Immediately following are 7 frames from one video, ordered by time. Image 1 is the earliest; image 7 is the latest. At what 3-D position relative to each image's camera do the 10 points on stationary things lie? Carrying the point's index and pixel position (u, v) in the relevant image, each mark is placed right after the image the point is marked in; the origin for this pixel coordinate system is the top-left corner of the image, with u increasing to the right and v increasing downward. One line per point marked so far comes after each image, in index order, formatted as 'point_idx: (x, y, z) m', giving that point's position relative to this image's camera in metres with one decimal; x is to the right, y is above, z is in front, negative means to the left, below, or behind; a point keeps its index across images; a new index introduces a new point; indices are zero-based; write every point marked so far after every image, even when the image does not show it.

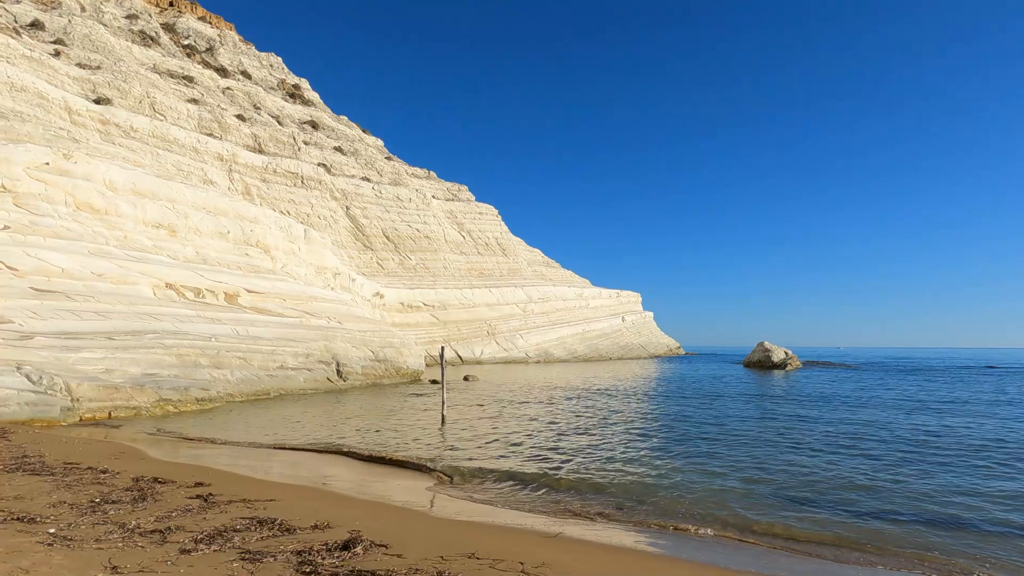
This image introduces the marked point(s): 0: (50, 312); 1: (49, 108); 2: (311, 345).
0: (-10.3, -0.5, +11.5) m
1: (-17.3, +6.7, +19.3) m
2: (-6.7, -1.9, +17.3) m
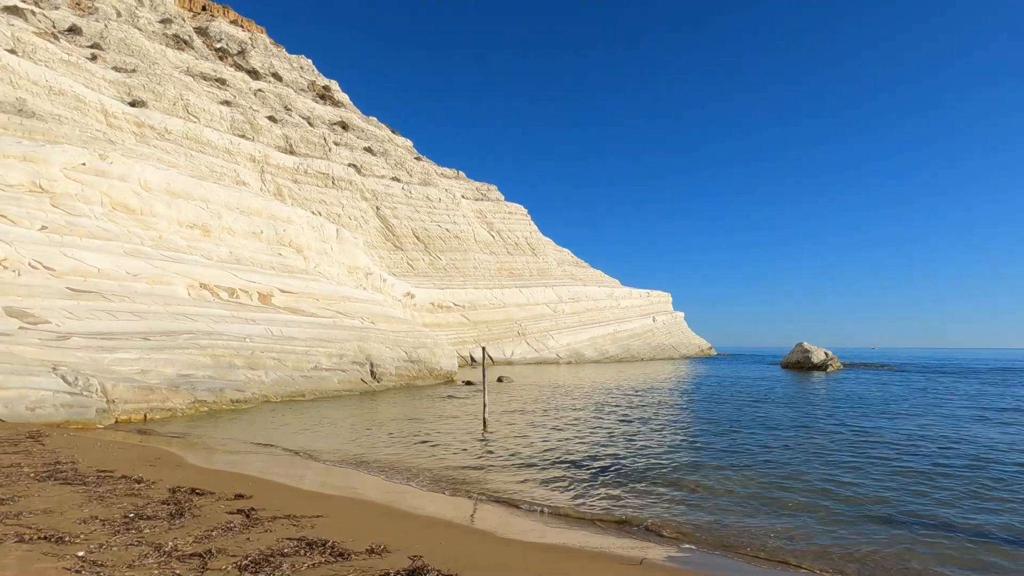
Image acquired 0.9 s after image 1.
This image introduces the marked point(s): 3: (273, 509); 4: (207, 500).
0: (-9.3, -0.5, +11.3) m
1: (-16.0, +6.7, +19.4) m
2: (-5.5, -1.9, +17.0) m
3: (-2.2, -2.1, +4.9) m
4: (-2.8, -2.0, +4.7) m
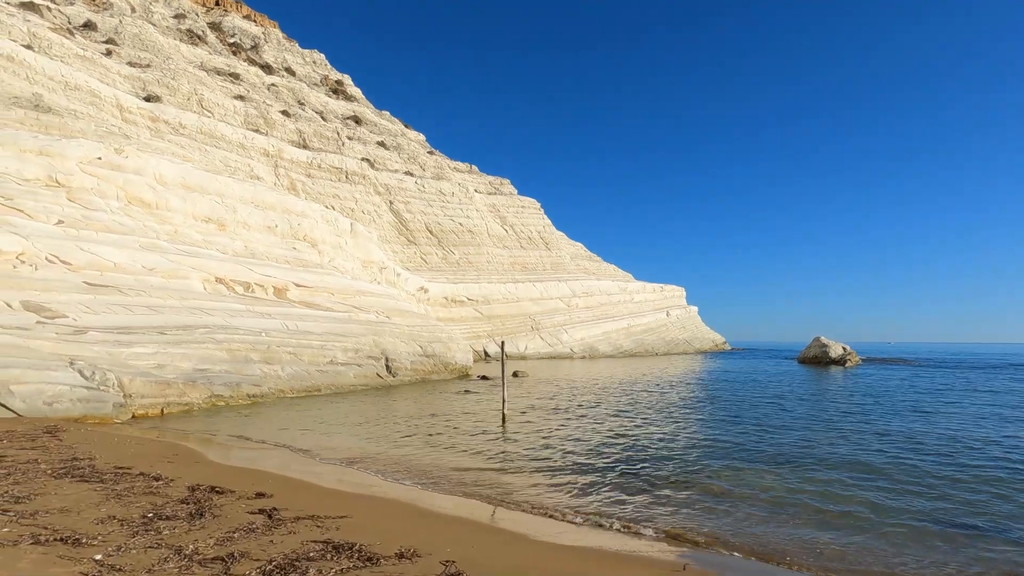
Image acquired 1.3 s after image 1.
0: (-8.9, -0.4, +11.2) m
1: (-15.5, +6.8, +19.5) m
2: (-5.0, -1.7, +16.8) m
3: (-1.9, -2.0, +4.7) m
4: (-2.5, -1.9, +4.6) m
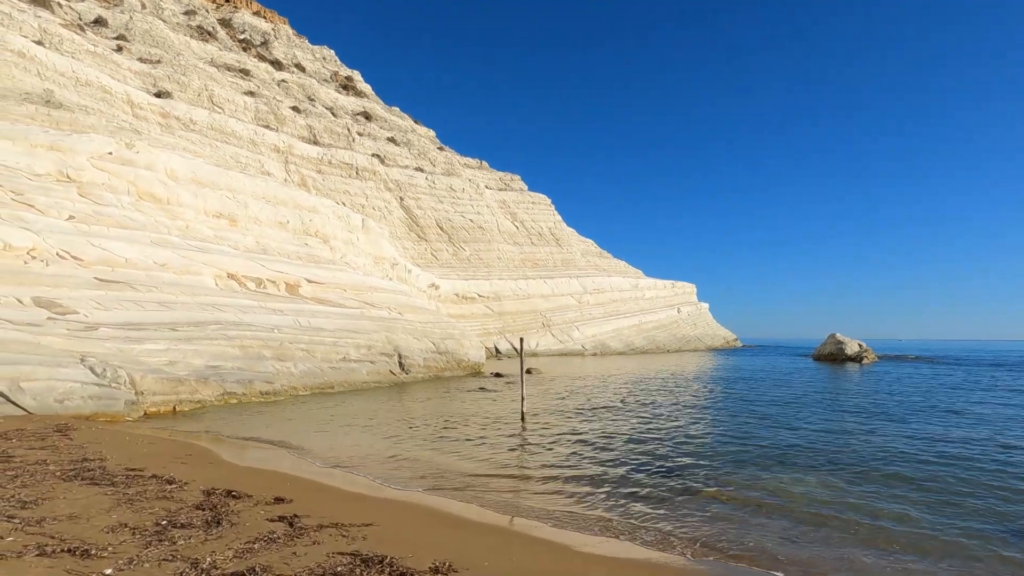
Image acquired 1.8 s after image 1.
0: (-8.6, -0.3, +11.1) m
1: (-15.0, +7.0, +19.4) m
2: (-4.5, -1.6, +16.6) m
3: (-1.7, -2.0, +4.4) m
4: (-2.2, -1.8, +4.3) m
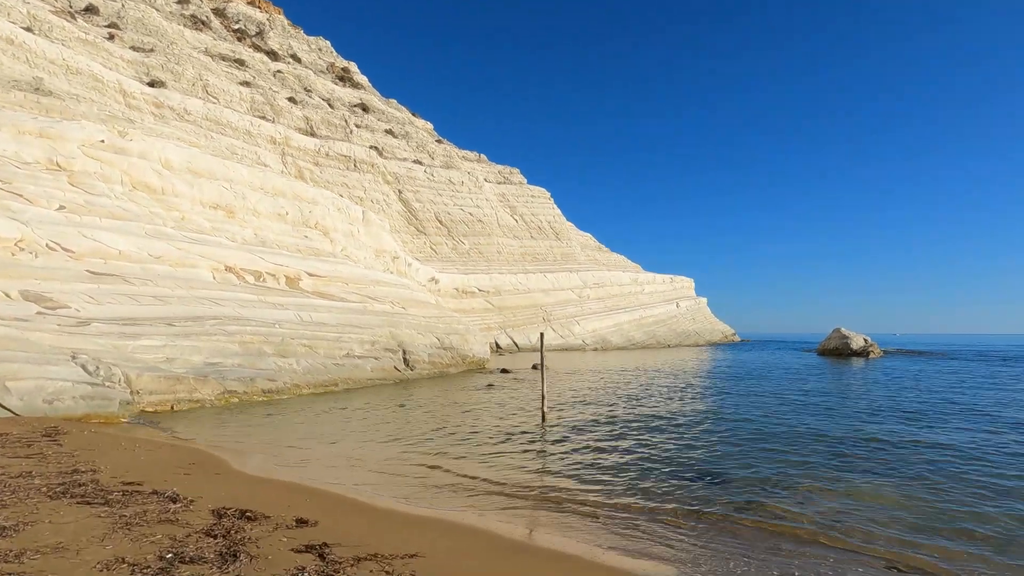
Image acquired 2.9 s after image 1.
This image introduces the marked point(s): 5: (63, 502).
0: (-8.3, -0.2, +10.6) m
1: (-14.8, +7.2, +18.7) m
2: (-4.3, -1.4, +16.1) m
3: (-1.4, -1.9, +4.0) m
4: (-1.9, -1.7, +3.9) m
5: (-3.5, -1.6, +4.0) m
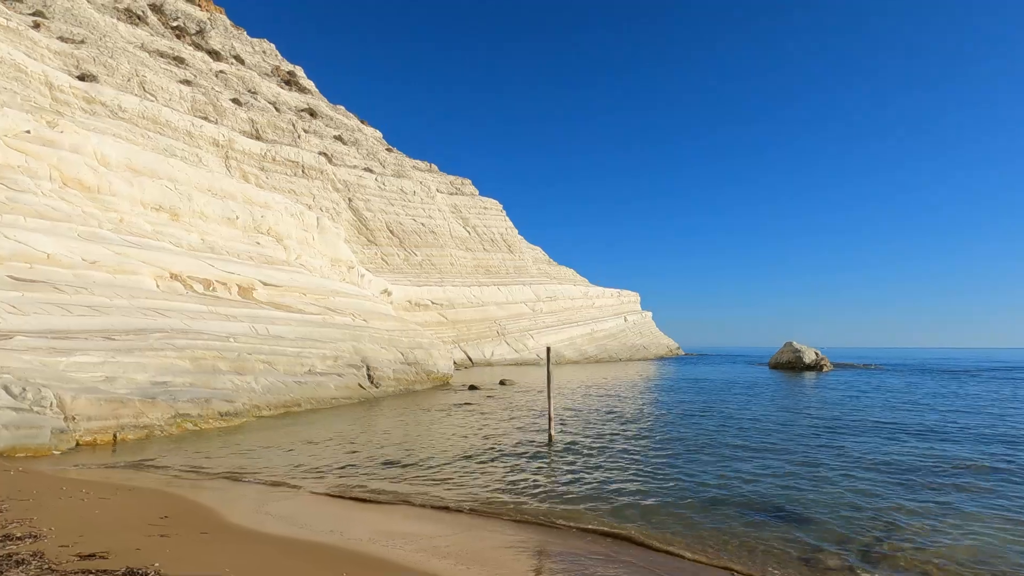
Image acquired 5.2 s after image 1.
0: (-8.6, -0.3, +9.2) m
1: (-15.8, +6.9, +16.8) m
2: (-5.2, -1.7, +15.1) m
3: (-1.0, -2.0, +3.3) m
4: (-1.5, -1.8, +3.1) m
5: (-3.1, -1.7, +3.1) m
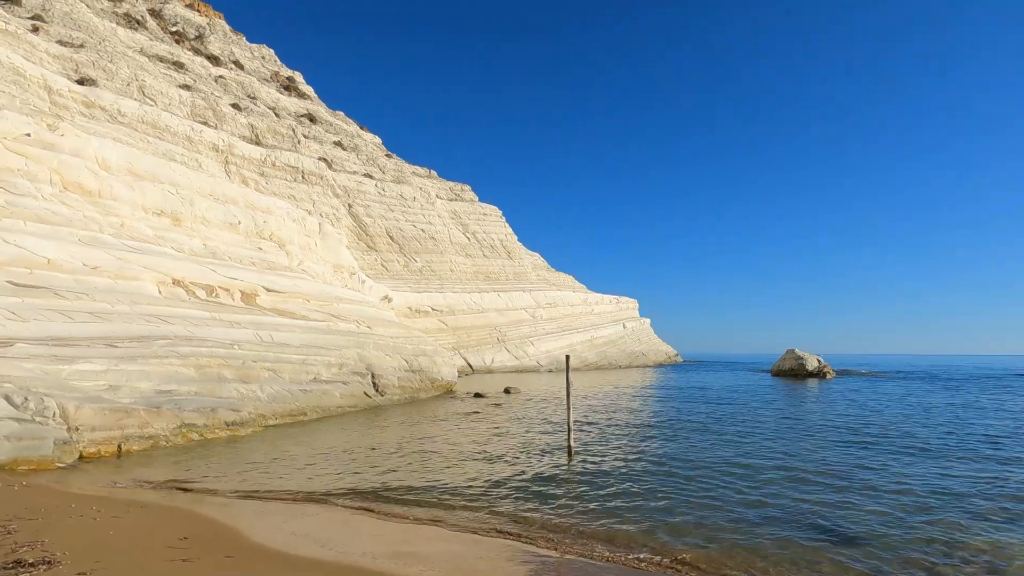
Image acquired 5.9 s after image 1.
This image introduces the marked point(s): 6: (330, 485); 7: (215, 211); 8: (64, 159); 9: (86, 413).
0: (-8.3, -0.4, +8.9) m
1: (-15.6, +6.8, +16.6) m
2: (-5.0, -1.9, +14.9) m
3: (-0.7, -2.0, +3.1) m
4: (-1.2, -1.9, +2.9) m
5: (-2.8, -1.7, +2.9) m
6: (-2.8, -2.9, +7.9) m
7: (-8.6, +2.2, +15.0) m
8: (-10.0, +2.9, +11.5) m
9: (-7.2, -2.0, +8.5) m
